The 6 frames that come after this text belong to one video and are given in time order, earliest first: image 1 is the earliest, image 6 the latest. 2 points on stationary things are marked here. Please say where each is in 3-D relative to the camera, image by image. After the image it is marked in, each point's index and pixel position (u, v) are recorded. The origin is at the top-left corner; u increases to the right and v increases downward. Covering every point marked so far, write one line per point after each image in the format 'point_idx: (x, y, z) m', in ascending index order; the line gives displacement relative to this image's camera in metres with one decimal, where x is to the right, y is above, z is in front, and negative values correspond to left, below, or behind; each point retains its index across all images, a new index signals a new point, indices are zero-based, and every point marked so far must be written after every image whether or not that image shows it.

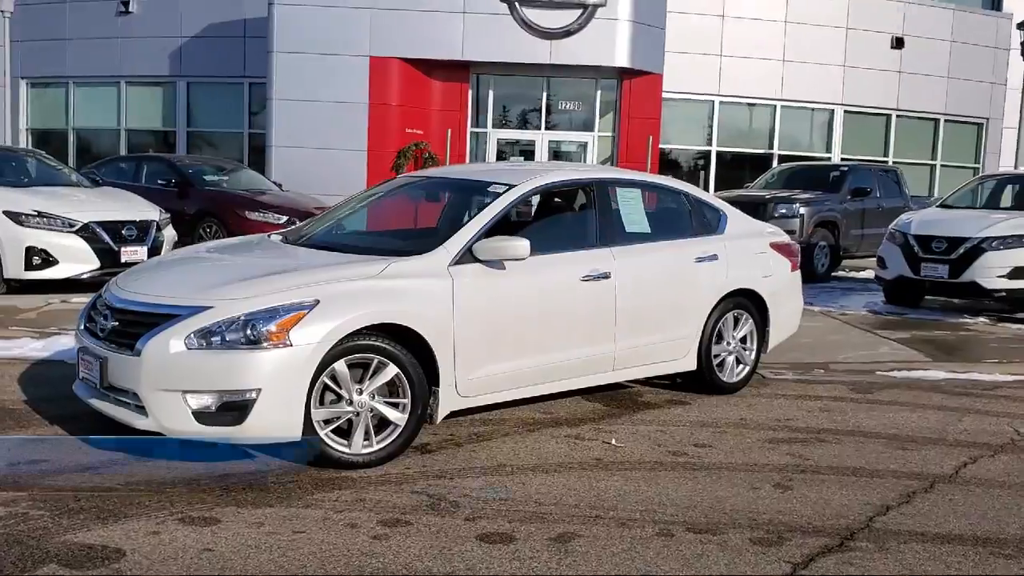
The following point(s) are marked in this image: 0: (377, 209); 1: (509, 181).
0: (-0.7, +0.7, +6.9) m
1: (0.0, +0.7, +6.8) m
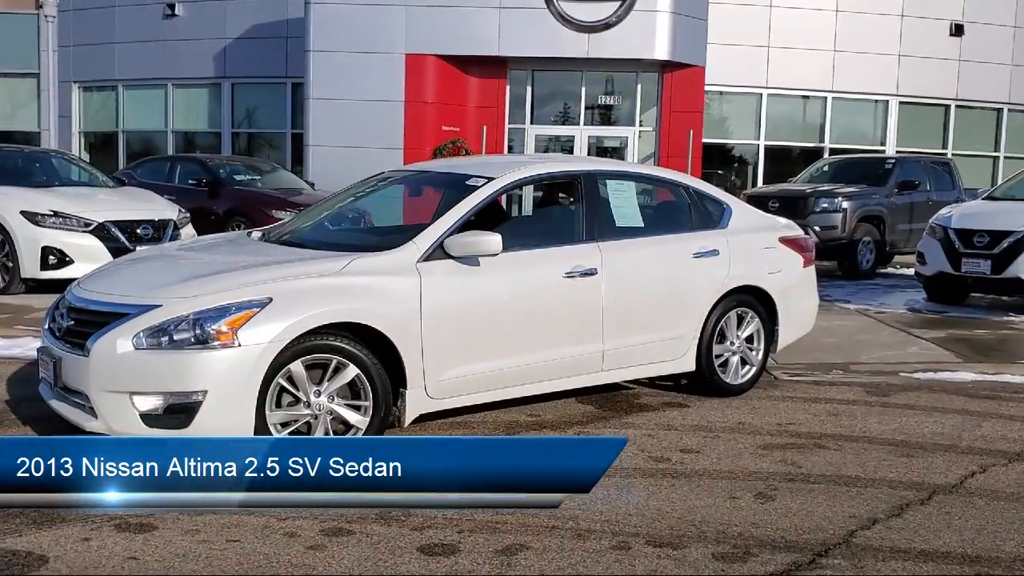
0: (-0.8, +0.7, +6.7) m
1: (-0.2, +0.8, +6.5) m
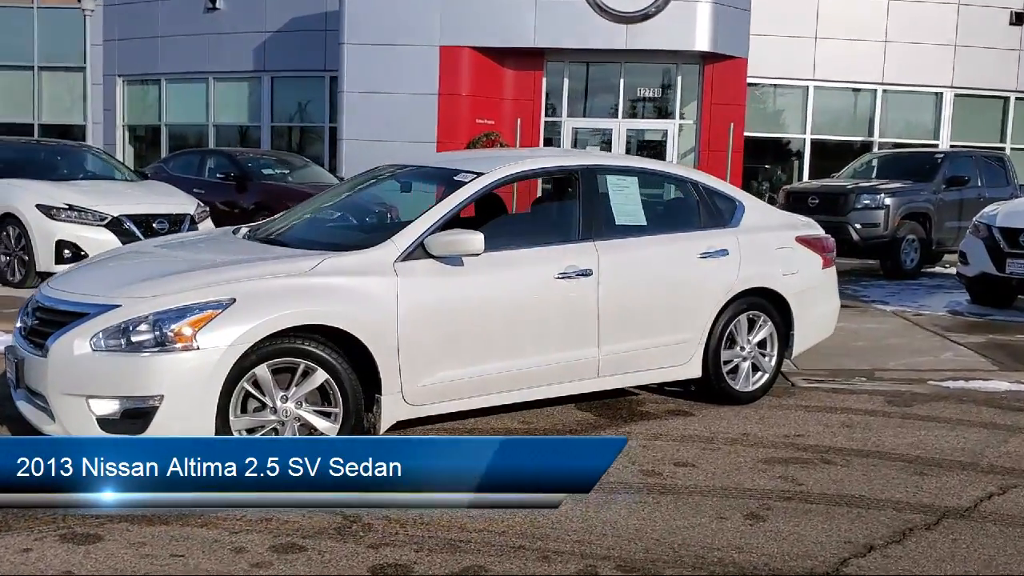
0: (-0.8, +0.7, +6.4) m
1: (-0.2, +0.8, +6.2) m
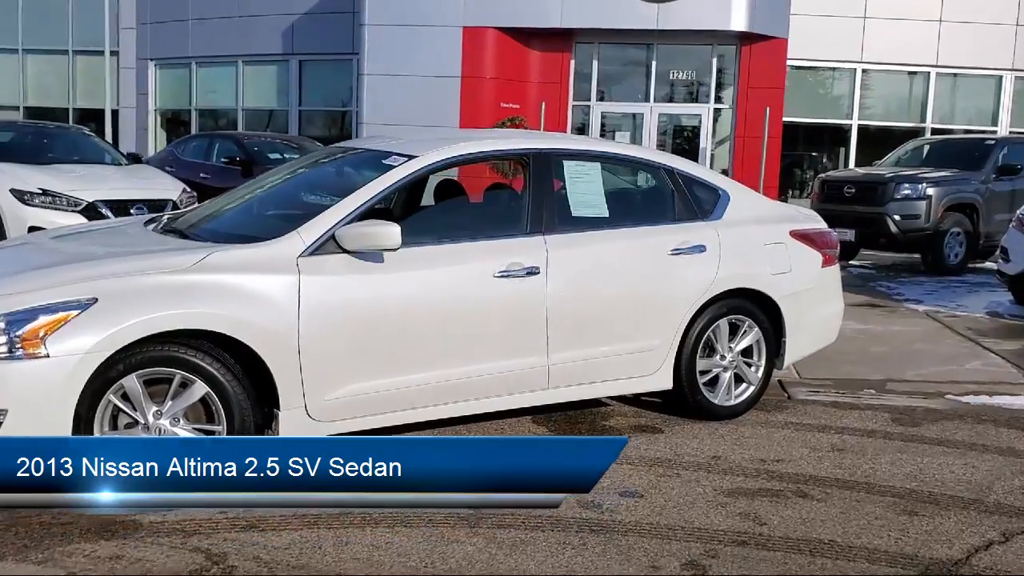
0: (-1.1, +0.7, +5.8) m
1: (-0.5, +0.8, +5.5) m
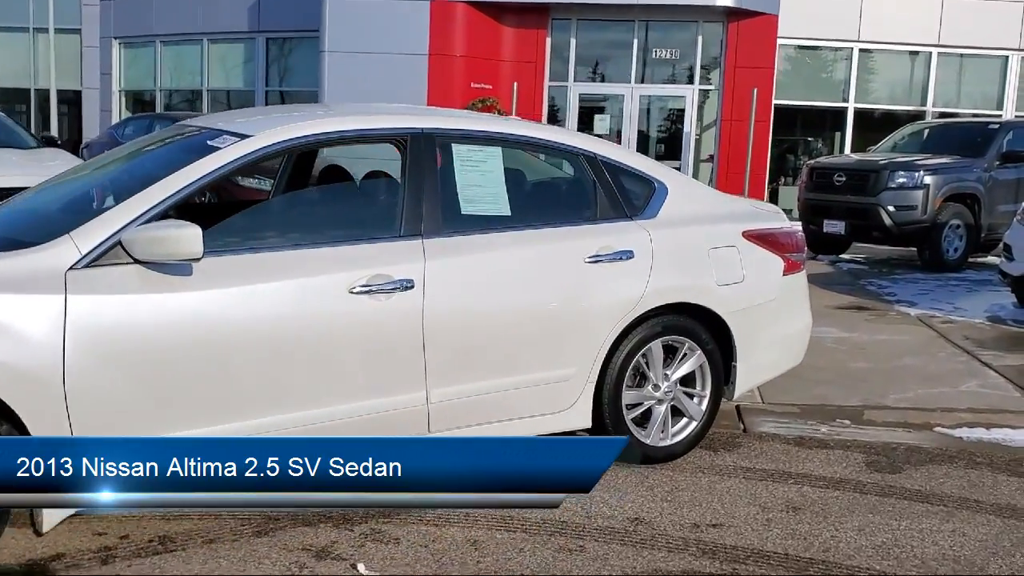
0: (-1.7, +0.6, +4.6) m
1: (-1.1, +0.7, +4.3) m
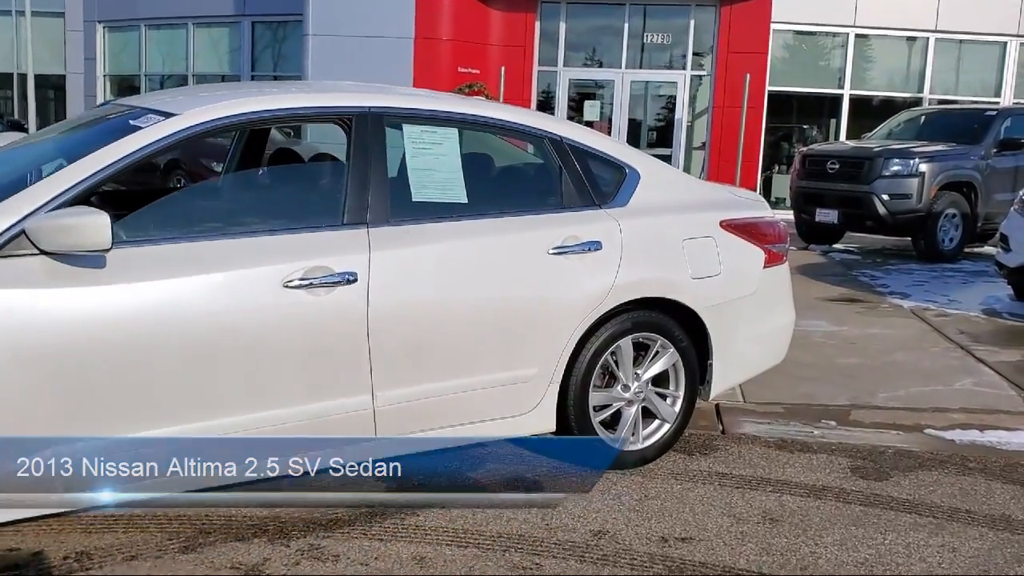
0: (-1.9, +0.6, +4.2) m
1: (-1.3, +0.7, +4.0) m
